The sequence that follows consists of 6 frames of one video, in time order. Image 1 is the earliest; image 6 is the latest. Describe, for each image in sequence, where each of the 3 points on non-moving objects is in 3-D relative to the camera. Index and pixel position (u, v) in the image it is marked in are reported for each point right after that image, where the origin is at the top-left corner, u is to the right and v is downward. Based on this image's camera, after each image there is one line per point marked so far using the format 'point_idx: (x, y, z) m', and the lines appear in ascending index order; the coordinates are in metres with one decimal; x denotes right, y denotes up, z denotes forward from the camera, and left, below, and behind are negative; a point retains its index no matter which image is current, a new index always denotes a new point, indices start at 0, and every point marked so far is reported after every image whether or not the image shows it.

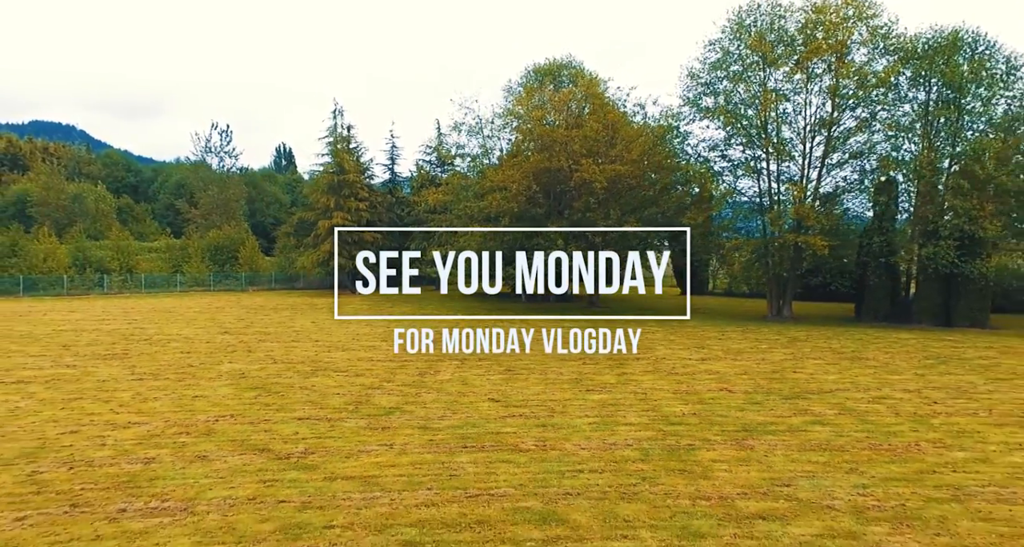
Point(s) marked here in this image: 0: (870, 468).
0: (+3.7, -2.0, +8.4) m
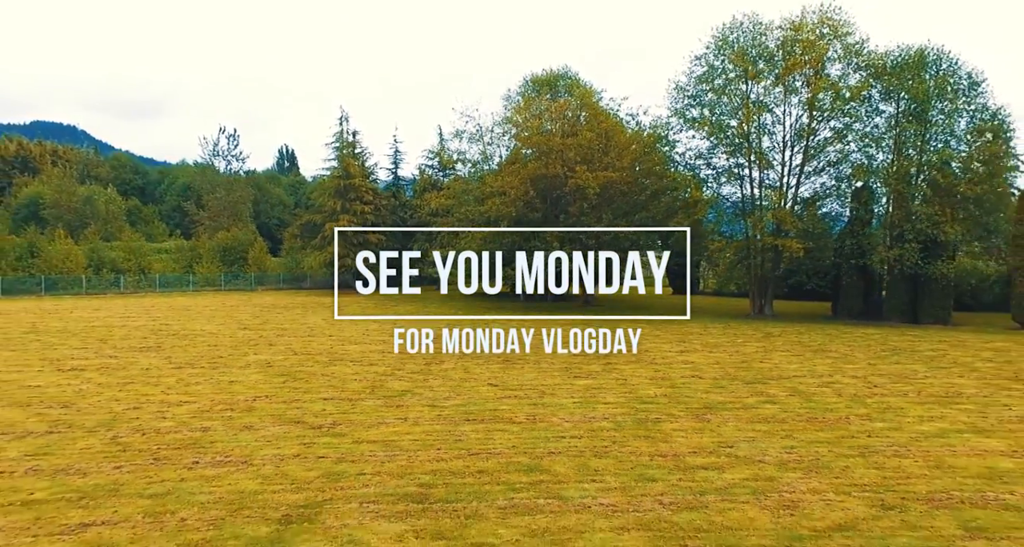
0: (+3.6, -2.0, +10.2) m
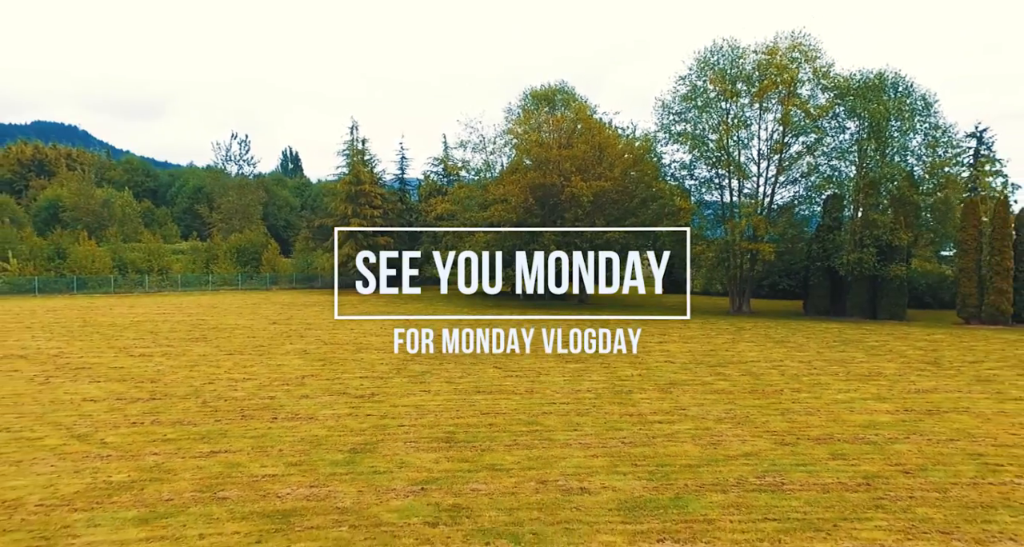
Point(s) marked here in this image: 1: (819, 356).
0: (+3.6, -2.0, +13.0) m
1: (+6.9, -1.8, +18.3) m
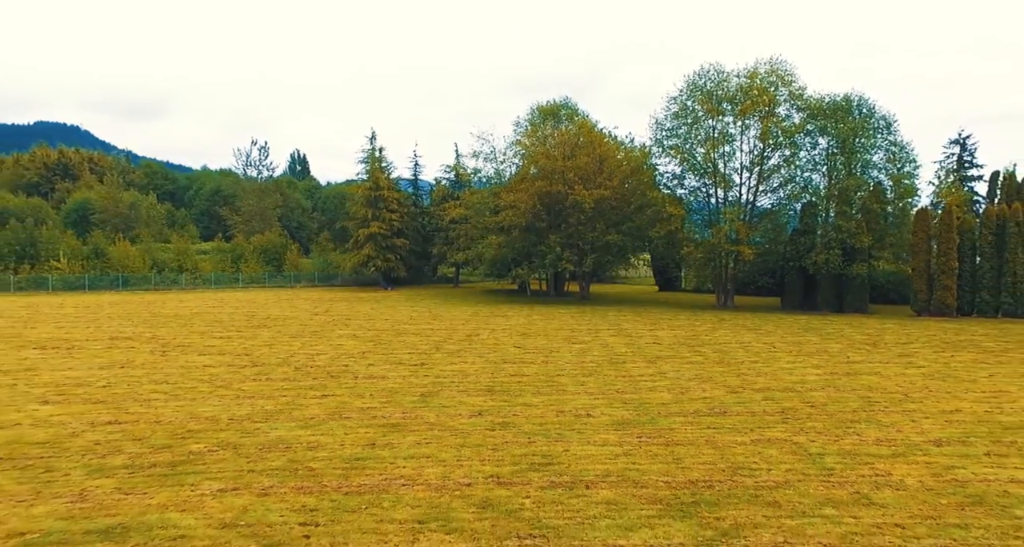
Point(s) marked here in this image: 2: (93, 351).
0: (+4.1, -1.9, +16.9) m
1: (+7.3, -1.8, +22.1) m
2: (-9.5, -1.8, +18.6) m
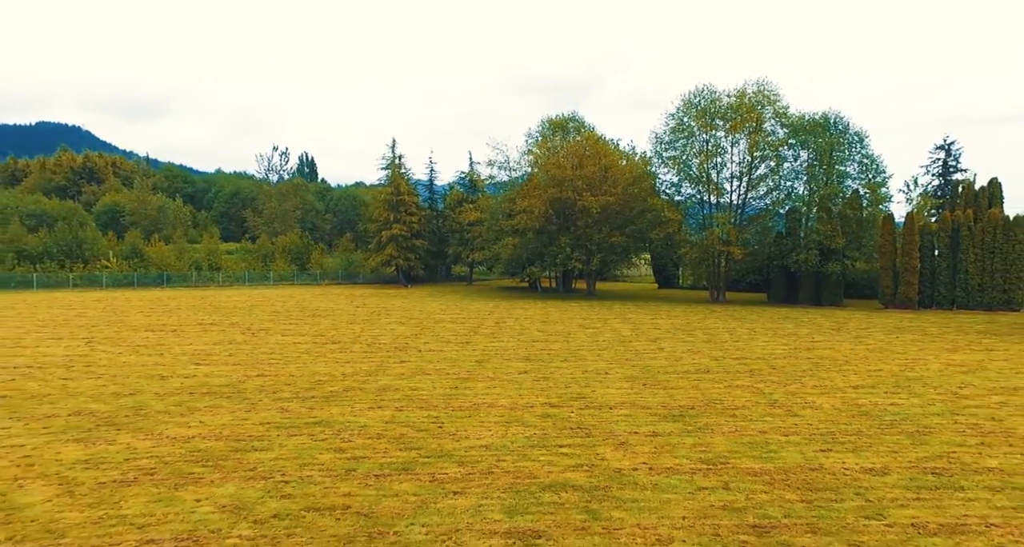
0: (+4.8, -1.8, +21.0) m
1: (+8.0, -1.7, +26.2) m
2: (-8.8, -1.6, +22.7) m
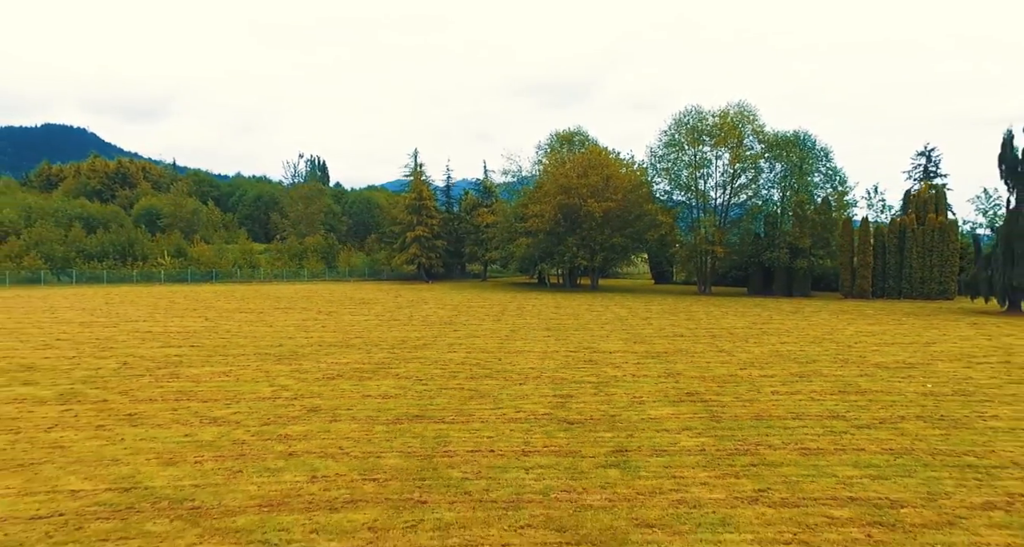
0: (+5.5, -1.6, +26.8) m
1: (+8.7, -1.4, +32.0) m
2: (-8.0, -1.4, +28.6) m
